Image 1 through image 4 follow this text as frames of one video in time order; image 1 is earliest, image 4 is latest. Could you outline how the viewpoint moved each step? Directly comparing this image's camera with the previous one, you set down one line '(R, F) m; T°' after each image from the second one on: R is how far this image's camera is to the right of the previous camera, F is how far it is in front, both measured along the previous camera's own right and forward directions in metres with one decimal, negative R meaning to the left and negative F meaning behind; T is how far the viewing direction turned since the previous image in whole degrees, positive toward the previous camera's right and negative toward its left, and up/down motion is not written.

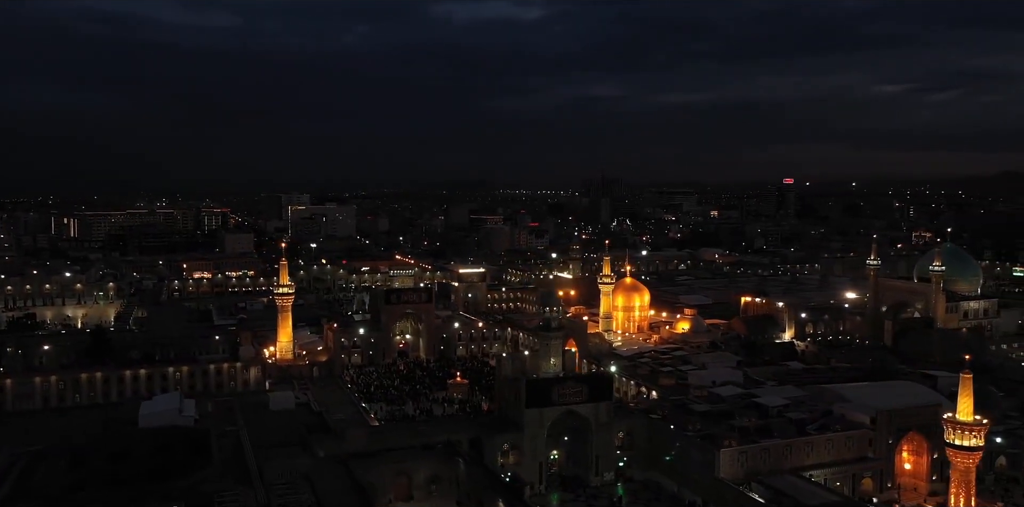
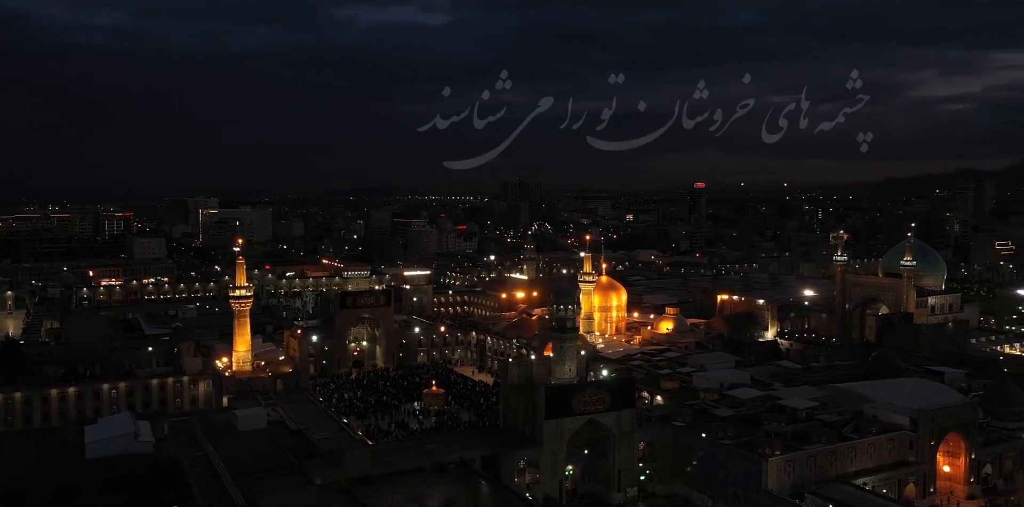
(-2.3, +2.4) m; +6°
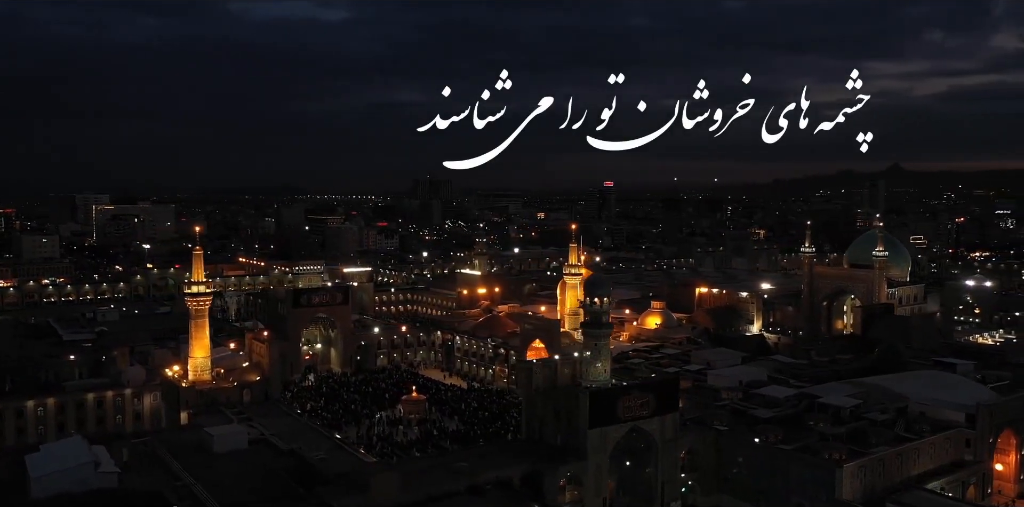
(-2.5, +2.6) m; +7°
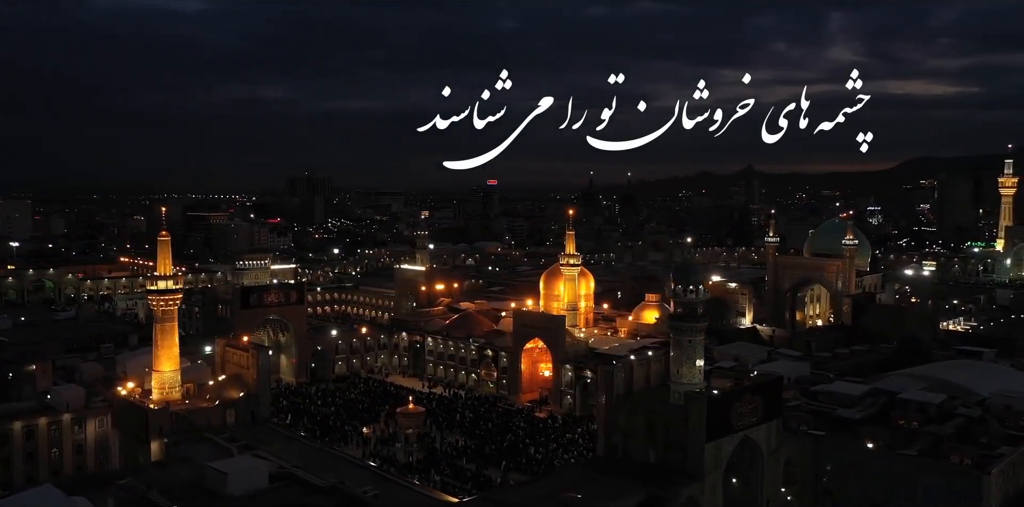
(-3.5, +3.2) m; +9°
